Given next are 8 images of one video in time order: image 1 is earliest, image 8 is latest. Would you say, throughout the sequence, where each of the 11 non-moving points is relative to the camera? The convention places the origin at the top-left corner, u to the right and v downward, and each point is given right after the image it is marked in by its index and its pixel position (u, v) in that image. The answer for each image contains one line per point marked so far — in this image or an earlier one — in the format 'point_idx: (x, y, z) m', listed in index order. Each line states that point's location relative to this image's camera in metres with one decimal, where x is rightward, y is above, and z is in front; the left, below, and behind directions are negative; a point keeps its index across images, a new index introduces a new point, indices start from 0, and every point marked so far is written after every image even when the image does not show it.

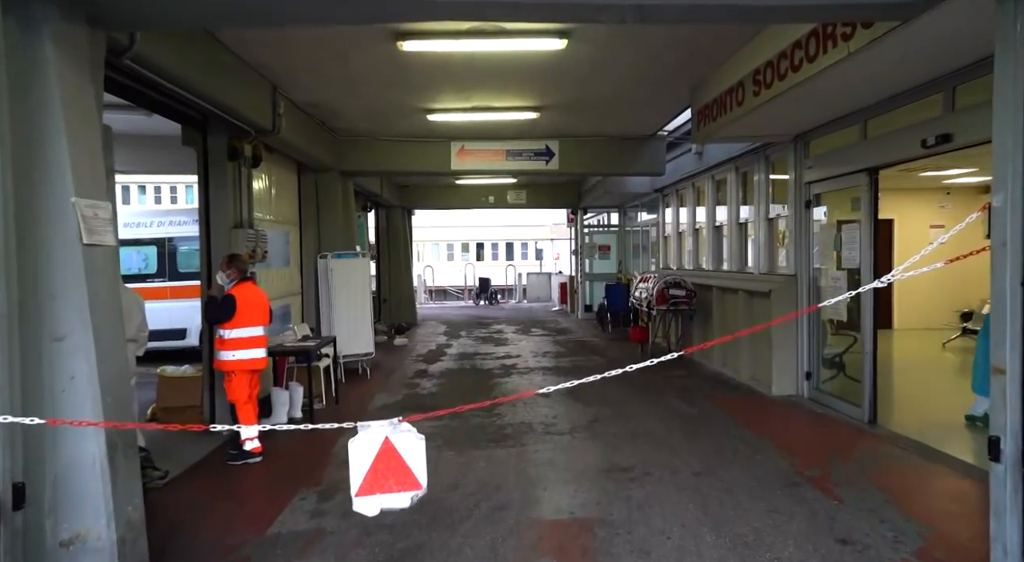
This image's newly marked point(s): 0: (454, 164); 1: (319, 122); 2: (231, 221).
0: (-0.8, +1.6, +9.0) m
1: (-2.3, +1.9, +7.7) m
2: (-2.5, +0.5, +5.7) m
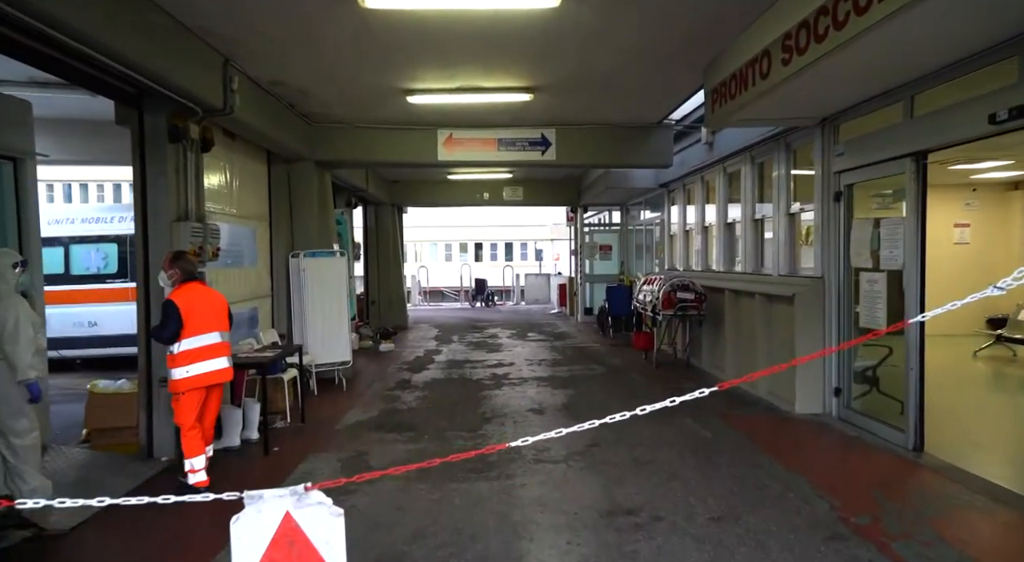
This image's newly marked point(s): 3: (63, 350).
0: (-0.9, +1.6, +8.2) m
1: (-2.4, +1.9, +6.9) m
2: (-2.6, +0.5, +4.9) m
3: (-6.2, -0.9, +8.8) m
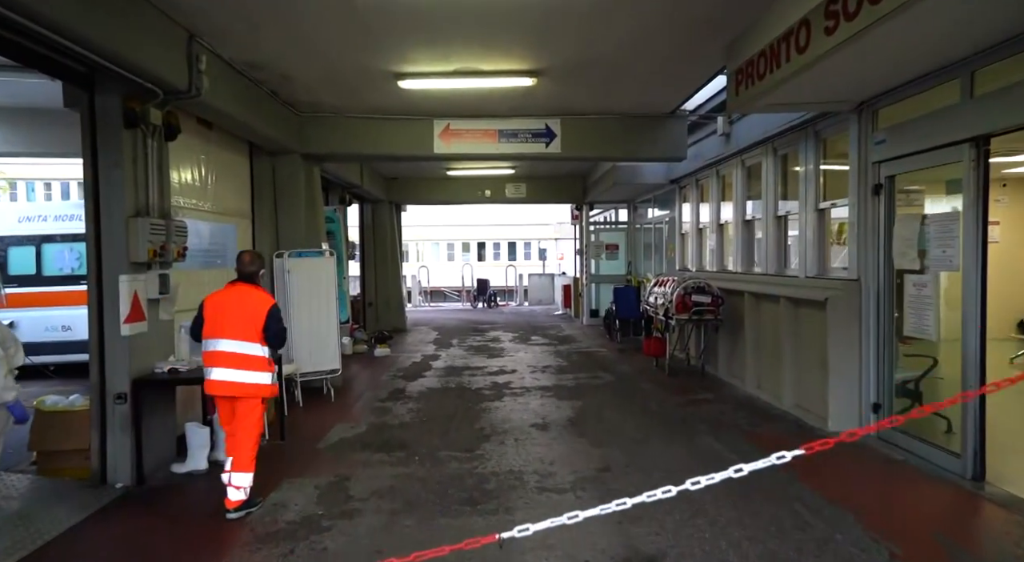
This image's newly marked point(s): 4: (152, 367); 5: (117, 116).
0: (-0.9, +1.6, +7.6) m
1: (-2.4, +1.9, +6.3) m
2: (-2.6, +0.5, +4.3) m
3: (-6.2, -1.0, +8.3) m
4: (-2.6, -0.6, +4.6) m
5: (-2.7, +1.1, +4.3) m
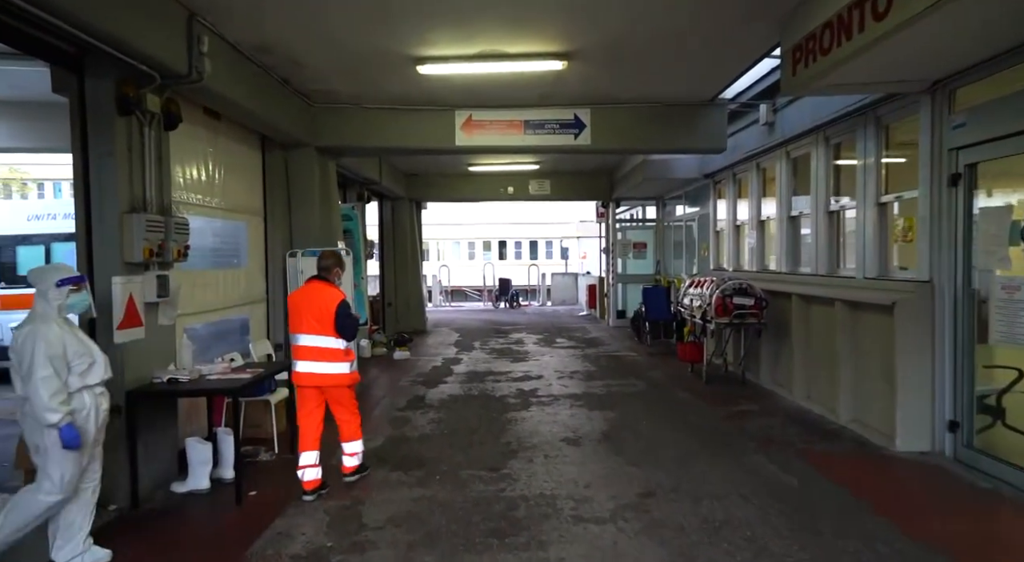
0: (-0.6, +1.6, +7.2) m
1: (-2.2, +1.9, +5.9) m
2: (-2.4, +0.5, +3.9) m
3: (-5.9, -1.0, +8.0) m
4: (-2.4, -0.6, +4.2) m
5: (-2.5, +1.1, +3.9) m
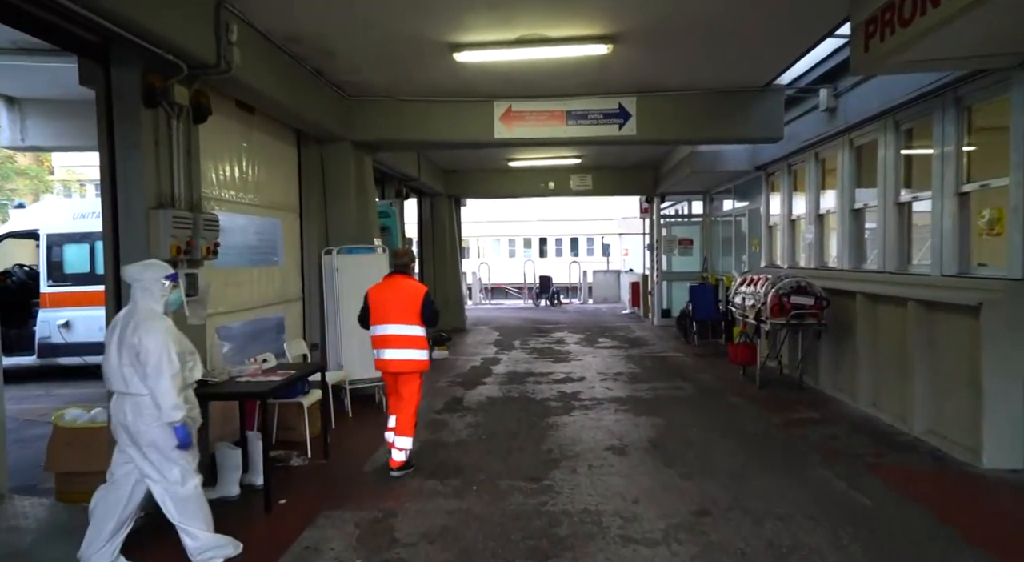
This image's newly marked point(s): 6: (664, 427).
0: (-0.1, +1.6, +6.9) m
1: (-1.8, +1.9, +5.8) m
2: (-2.2, +0.5, +3.8) m
3: (-5.4, -0.9, +8.1) m
4: (-2.1, -0.6, +4.1) m
5: (-2.2, +1.1, +3.7) m
6: (+1.3, -1.3, +5.6) m
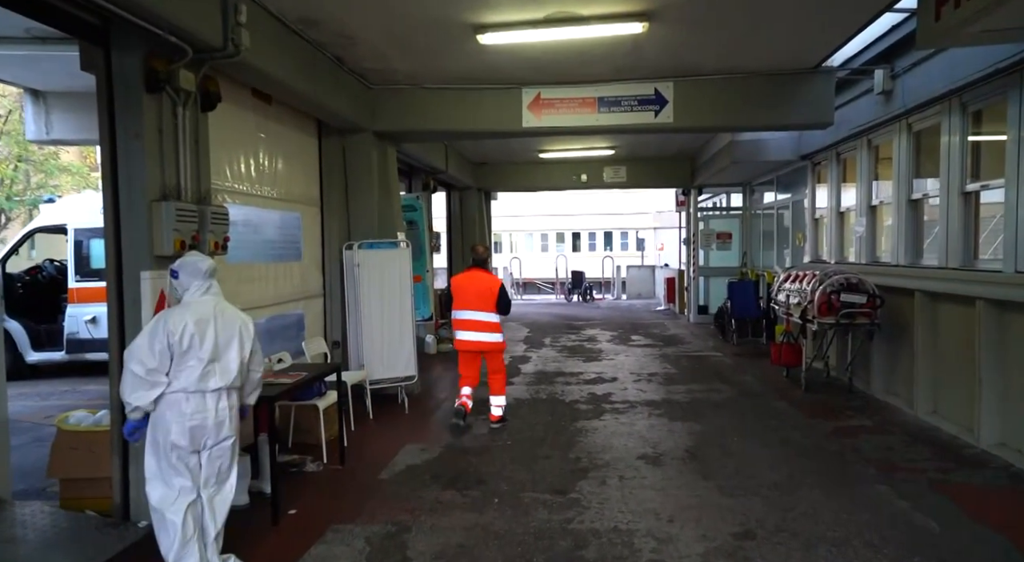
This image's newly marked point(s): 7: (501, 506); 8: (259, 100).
0: (+0.1, +1.7, +6.6) m
1: (-1.6, +1.9, +5.5) m
2: (-2.0, +0.5, +3.6) m
3: (-5.0, -0.9, +8.0) m
4: (-2.0, -0.6, +3.9) m
5: (-2.1, +1.1, +3.5) m
6: (+1.6, -1.2, +5.2) m
7: (-0.1, -1.3, +3.8) m
8: (-2.1, +1.5, +5.2) m
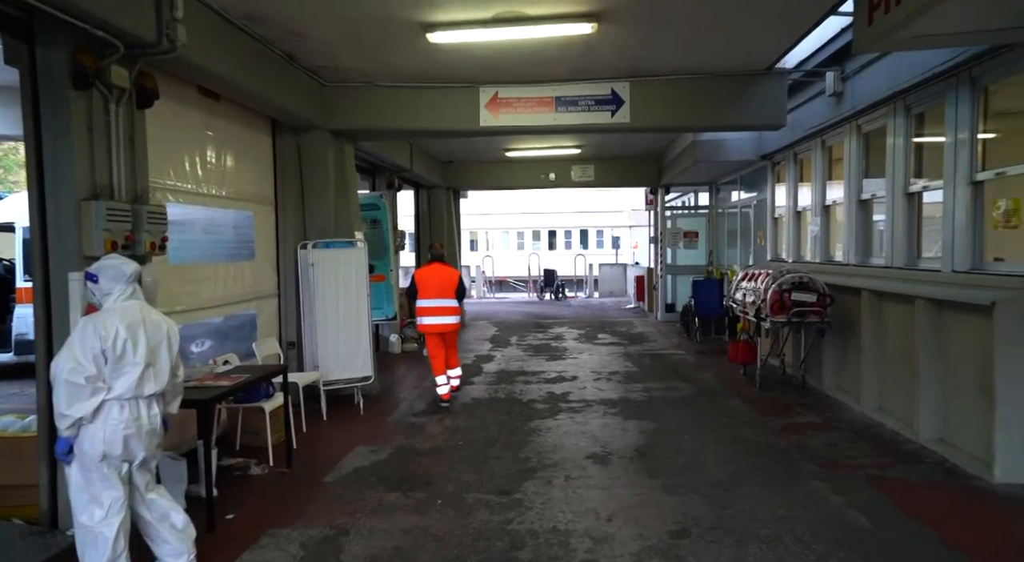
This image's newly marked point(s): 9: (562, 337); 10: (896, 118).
0: (-0.3, +1.7, +6.5) m
1: (-2.0, +1.9, +5.5) m
2: (-2.4, +0.5, +3.5) m
3: (-5.5, -0.9, +7.9) m
4: (-2.3, -0.6, +3.8) m
5: (-2.4, +1.1, +3.4) m
6: (+1.2, -1.2, +5.2) m
7: (-0.4, -1.3, +3.8) m
8: (-2.5, +1.5, +5.1) m
9: (+0.9, -1.0, +11.0) m
10: (+3.3, +1.4, +5.4) m
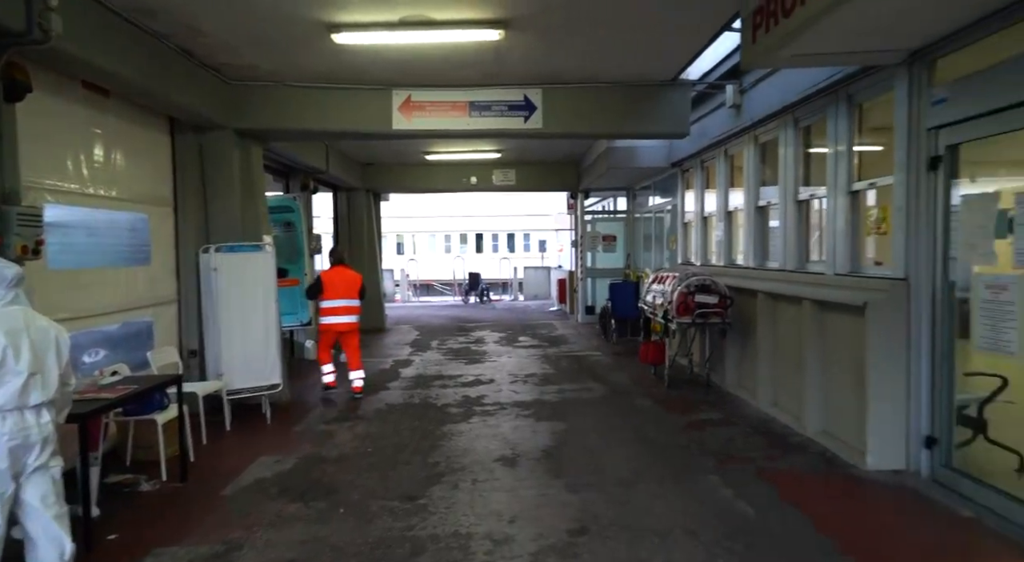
0: (-1.2, +1.6, +6.5) m
1: (-2.7, +1.9, +5.2) m
2: (-2.9, +0.5, +3.2) m
3: (-6.5, -1.0, +7.2) m
4: (-2.9, -0.6, +3.5) m
5: (-3.0, +1.1, +3.2) m
6: (+0.4, -1.3, +5.3) m
7: (-1.0, -1.4, +3.7) m
8: (-3.2, +1.4, +4.8) m
9: (-0.5, -1.0, +11.1) m
10: (+2.5, +1.4, +5.7) m
